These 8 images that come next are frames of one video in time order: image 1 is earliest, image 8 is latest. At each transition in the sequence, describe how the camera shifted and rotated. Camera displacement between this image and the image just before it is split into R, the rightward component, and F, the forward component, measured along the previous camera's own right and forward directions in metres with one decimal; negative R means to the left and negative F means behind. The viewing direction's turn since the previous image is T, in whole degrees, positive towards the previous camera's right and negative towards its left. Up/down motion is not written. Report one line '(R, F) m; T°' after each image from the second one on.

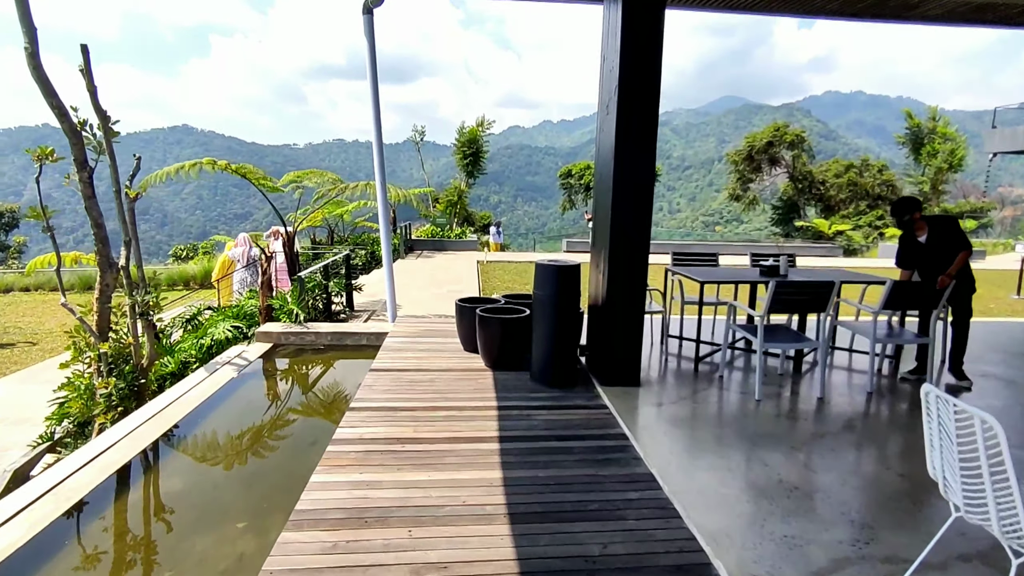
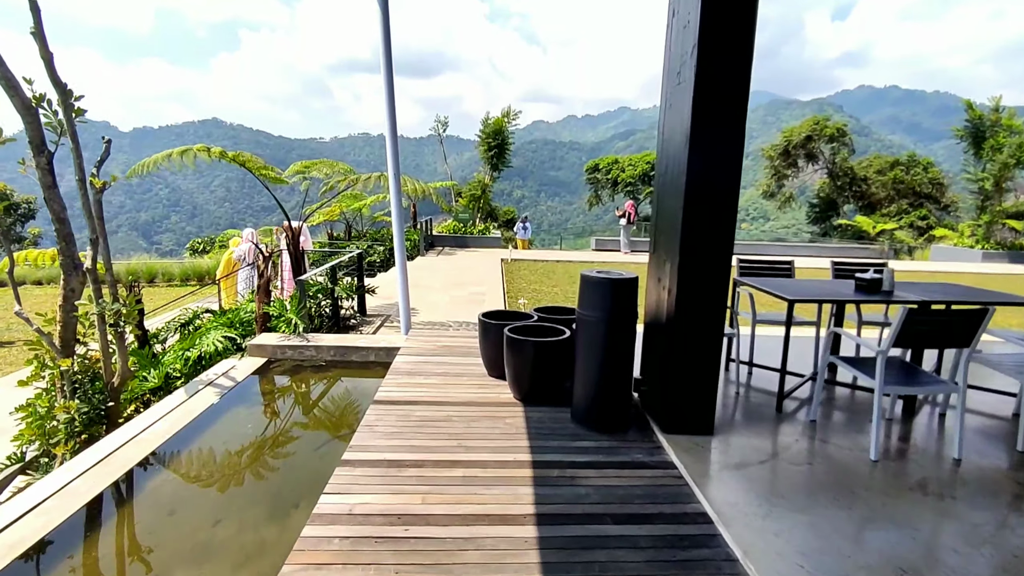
(-0.1, +0.7) m; -2°
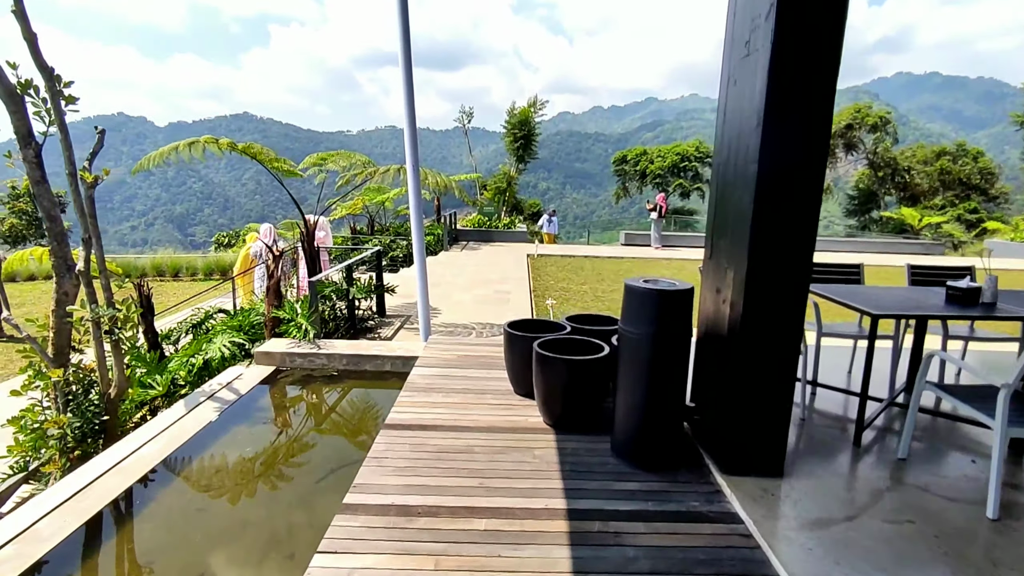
(0.0, +0.4) m; -3°
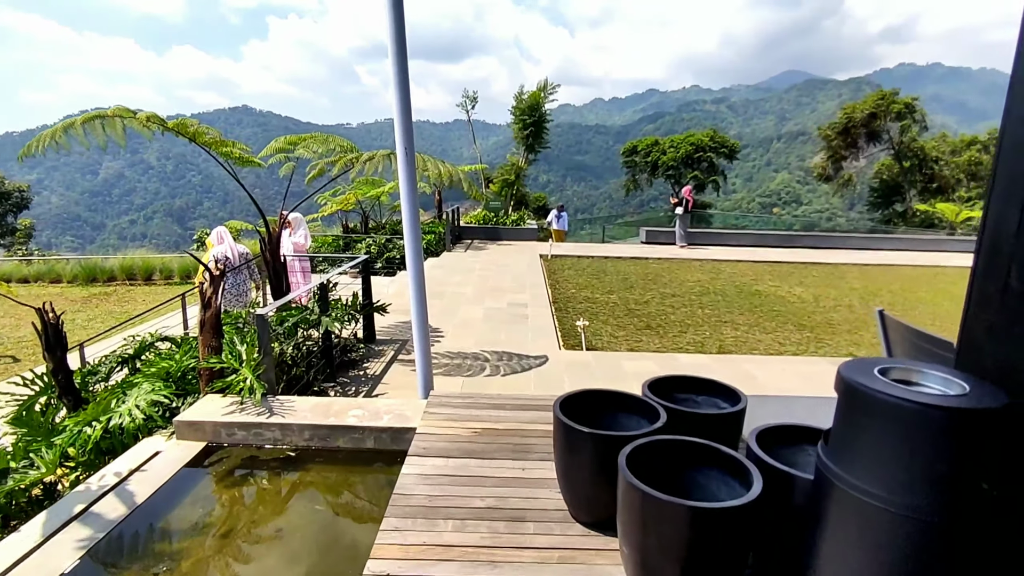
(-0.2, +1.2) m; 0°
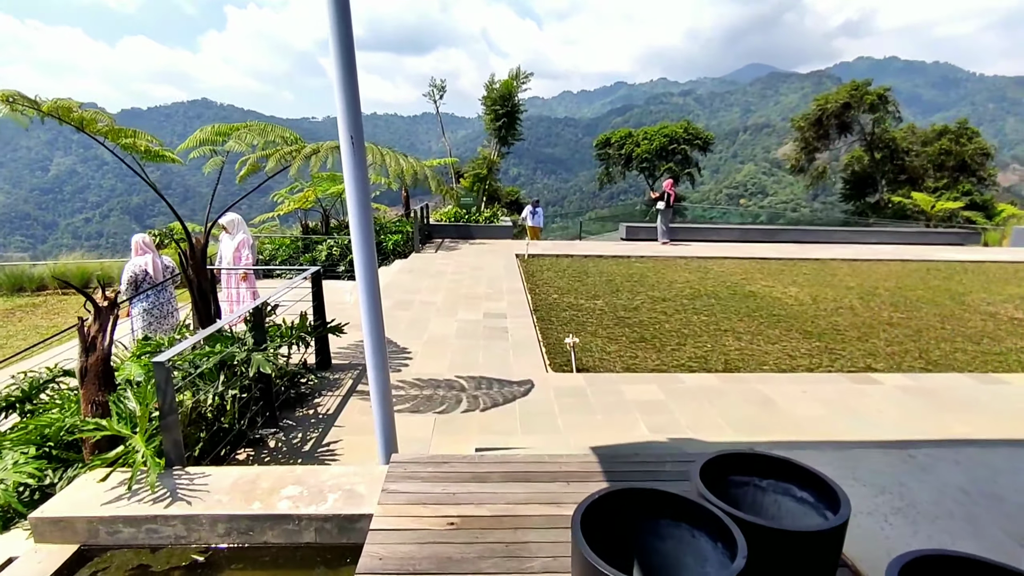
(0.0, +0.7) m; +3°
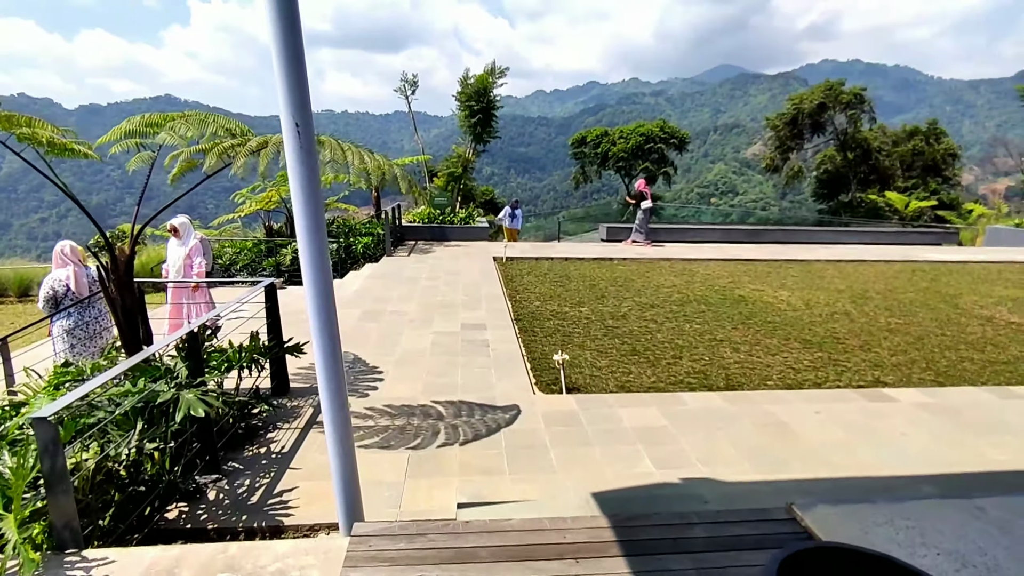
(-0.1, +0.4) m; +3°
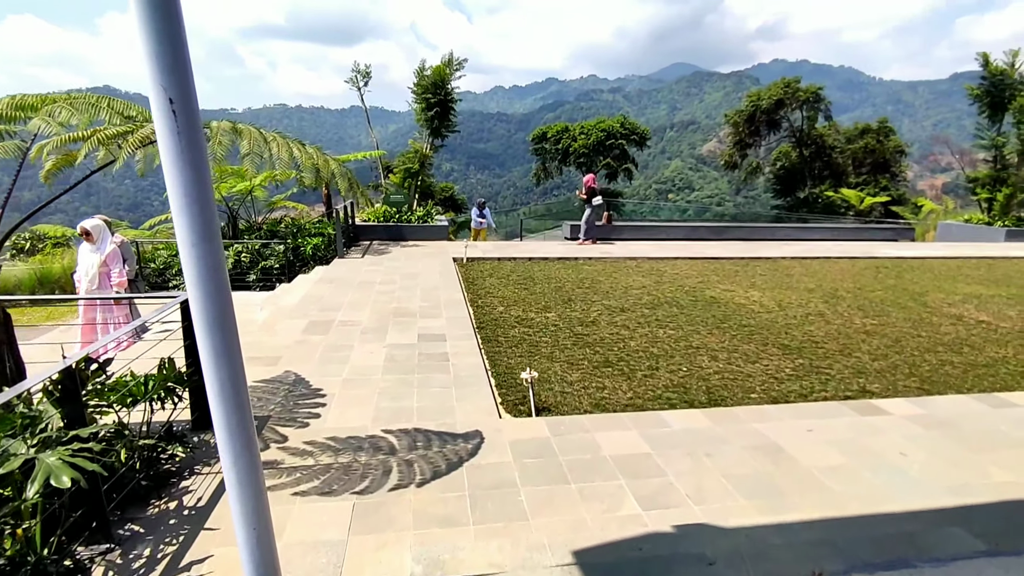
(0.0, +0.4) m; +4°
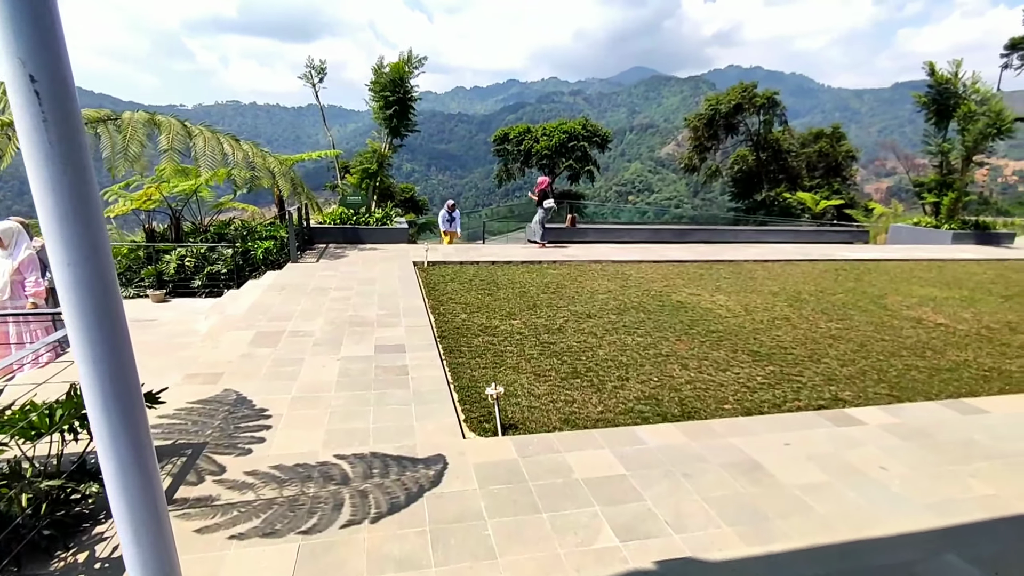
(0.0, +0.2) m; +4°
